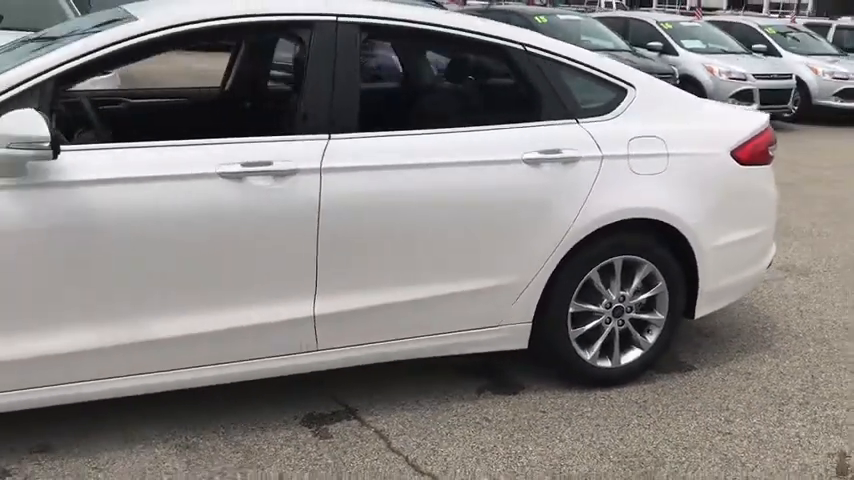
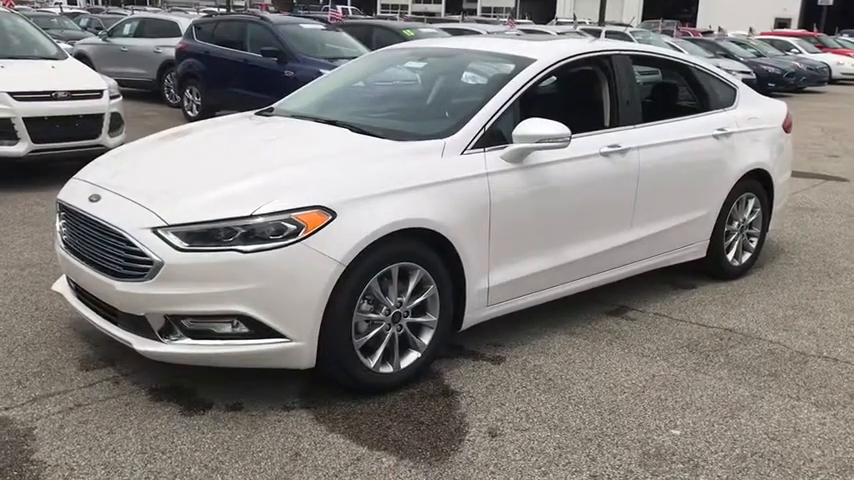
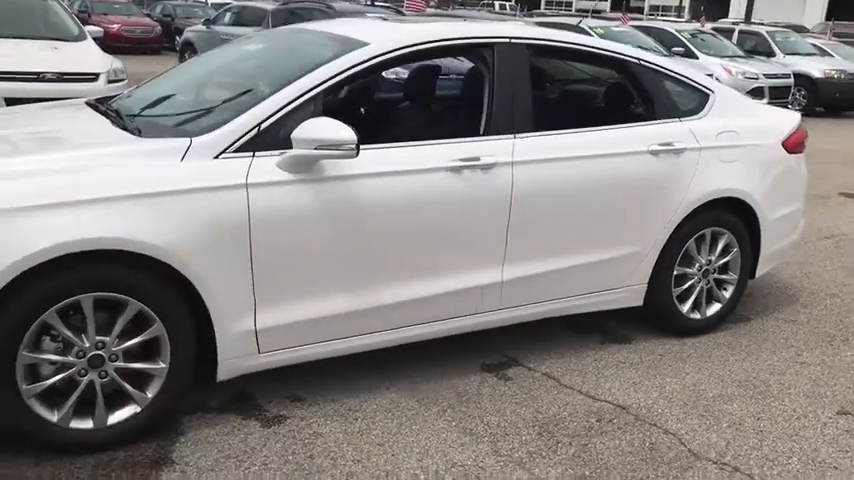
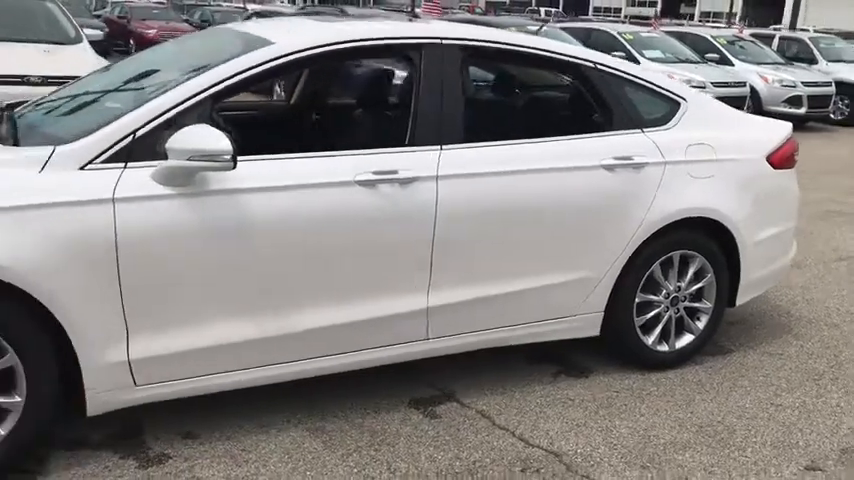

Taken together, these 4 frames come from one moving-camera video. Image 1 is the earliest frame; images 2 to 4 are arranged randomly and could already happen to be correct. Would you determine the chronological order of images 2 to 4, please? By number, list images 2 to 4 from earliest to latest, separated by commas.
4, 3, 2
